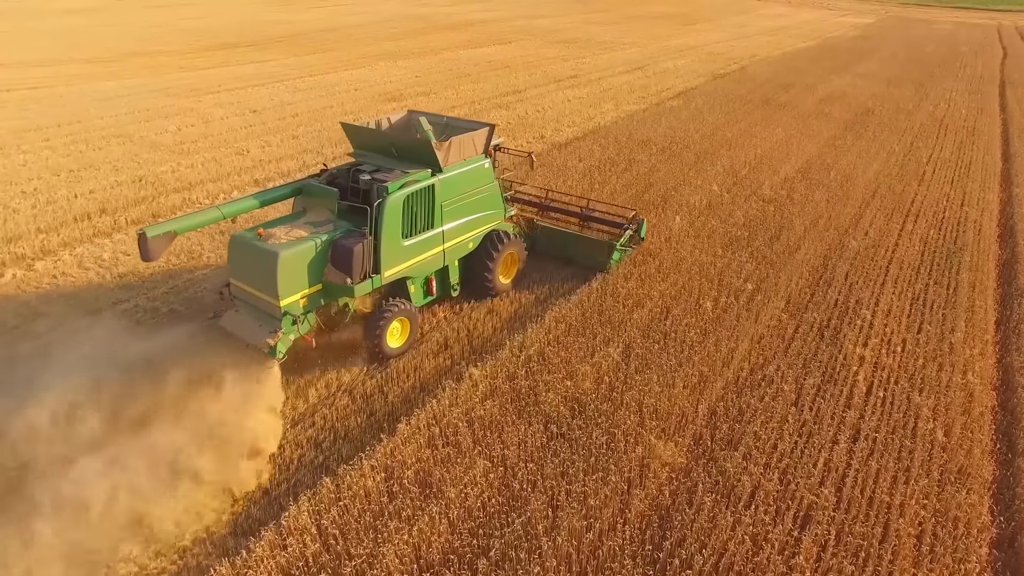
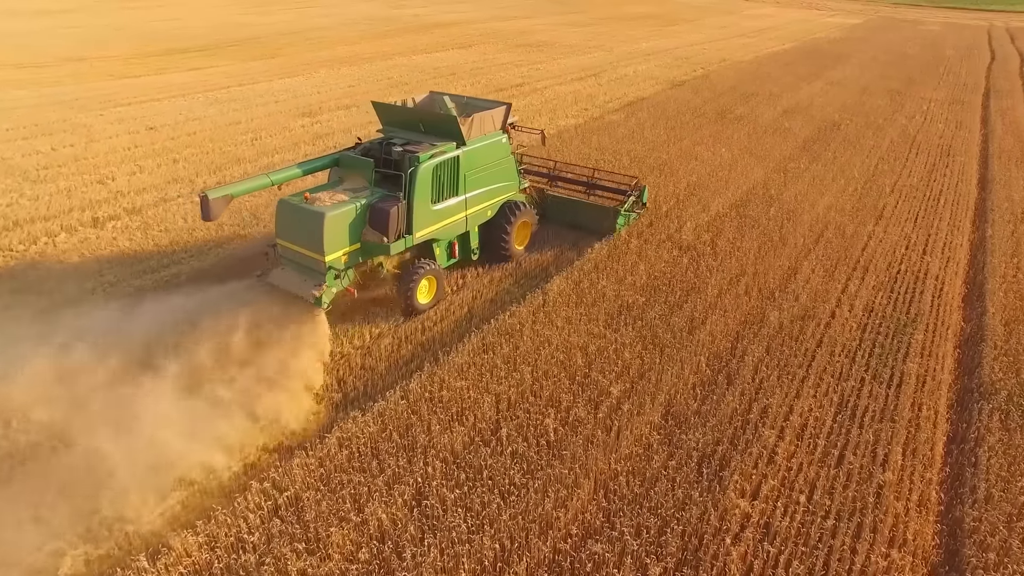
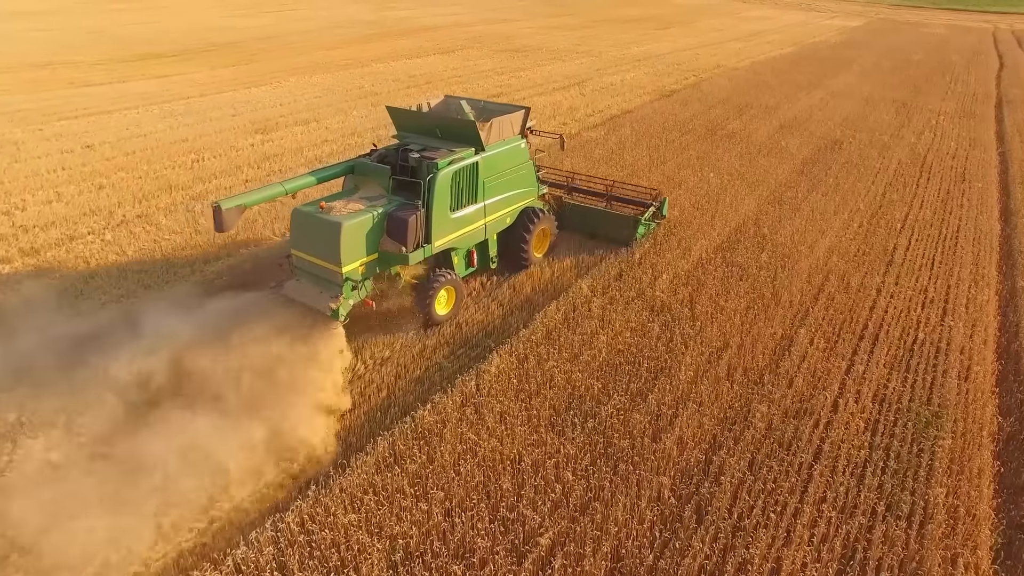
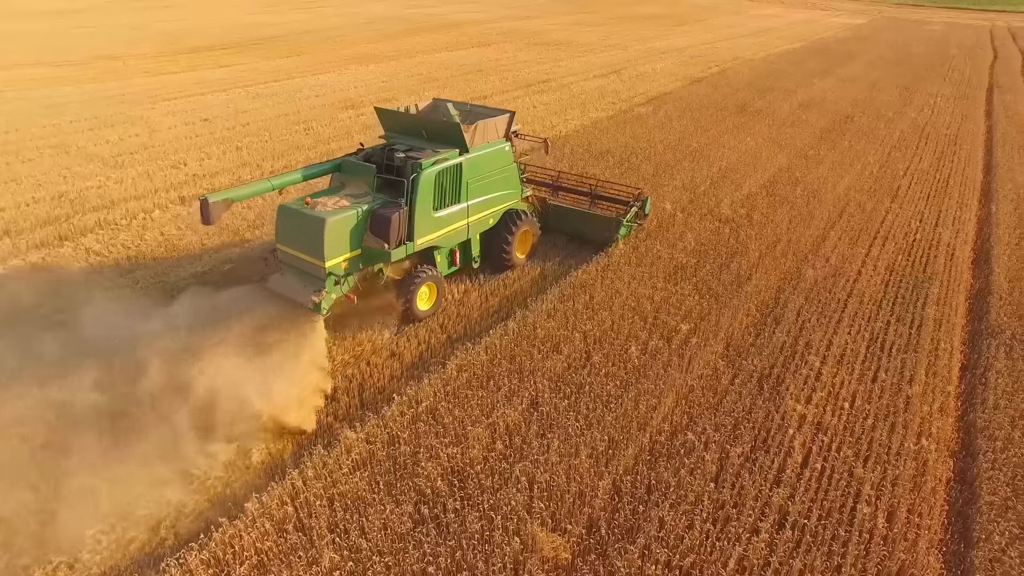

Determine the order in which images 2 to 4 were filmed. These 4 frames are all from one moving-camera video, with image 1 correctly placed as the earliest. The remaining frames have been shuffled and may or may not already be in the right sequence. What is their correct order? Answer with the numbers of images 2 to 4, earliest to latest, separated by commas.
4, 2, 3
